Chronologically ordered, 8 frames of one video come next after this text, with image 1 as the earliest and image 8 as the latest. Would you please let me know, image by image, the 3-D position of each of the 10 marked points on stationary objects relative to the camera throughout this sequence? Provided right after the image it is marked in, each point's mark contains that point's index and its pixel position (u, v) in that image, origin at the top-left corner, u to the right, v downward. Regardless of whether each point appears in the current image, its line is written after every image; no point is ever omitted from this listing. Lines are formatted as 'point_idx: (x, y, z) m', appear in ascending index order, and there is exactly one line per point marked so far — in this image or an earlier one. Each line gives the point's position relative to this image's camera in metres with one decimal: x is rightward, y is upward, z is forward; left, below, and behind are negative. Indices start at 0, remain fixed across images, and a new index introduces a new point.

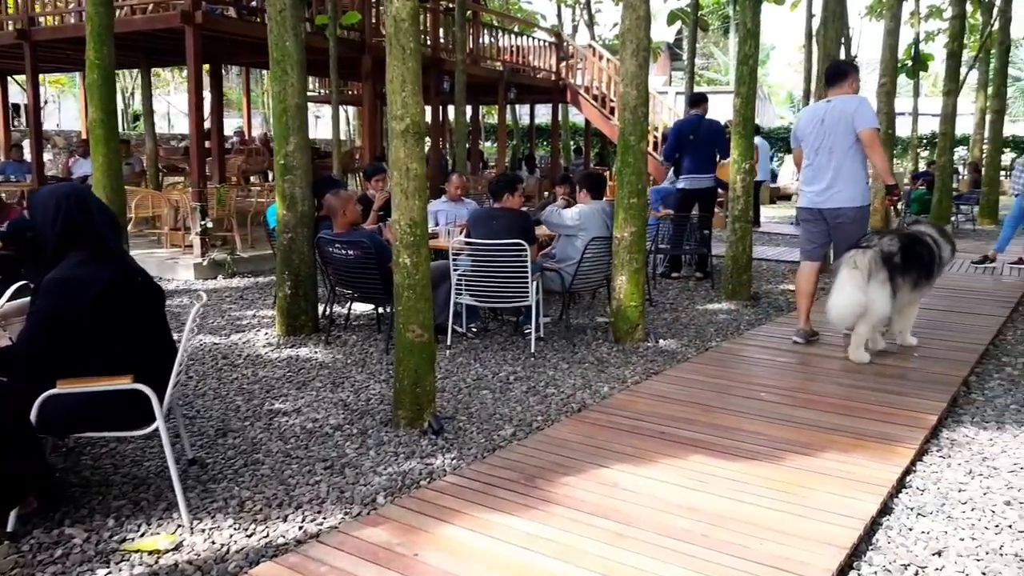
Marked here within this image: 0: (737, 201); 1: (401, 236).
0: (+1.8, +0.7, +6.8) m
1: (-0.5, +0.2, +3.6) m
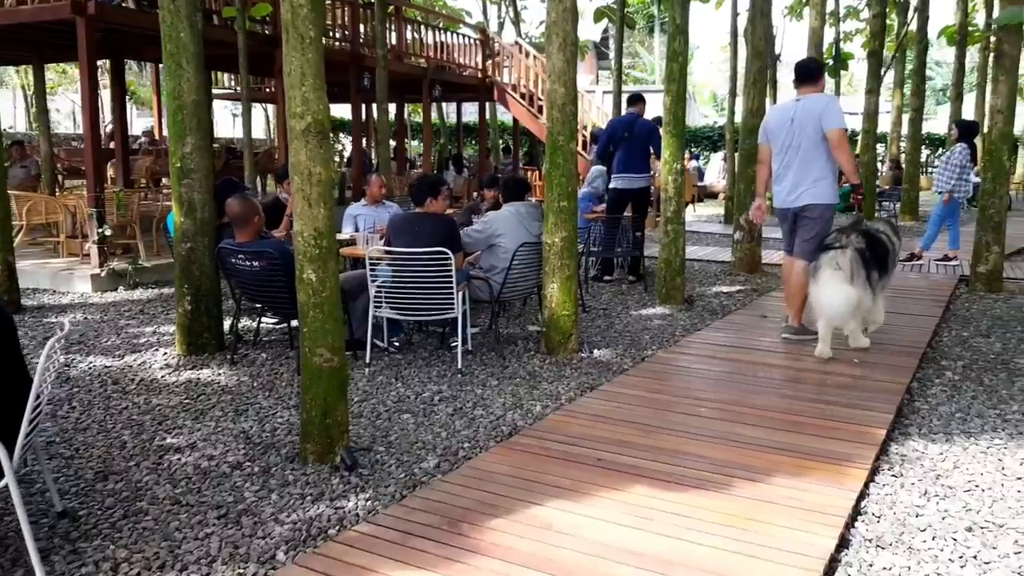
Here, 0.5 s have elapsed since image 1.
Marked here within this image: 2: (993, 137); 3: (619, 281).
0: (+1.2, +0.7, +6.6) m
1: (-0.8, +0.1, +3.2) m
2: (+4.1, +1.3, +7.3) m
3: (+1.0, +0.1, +7.8) m
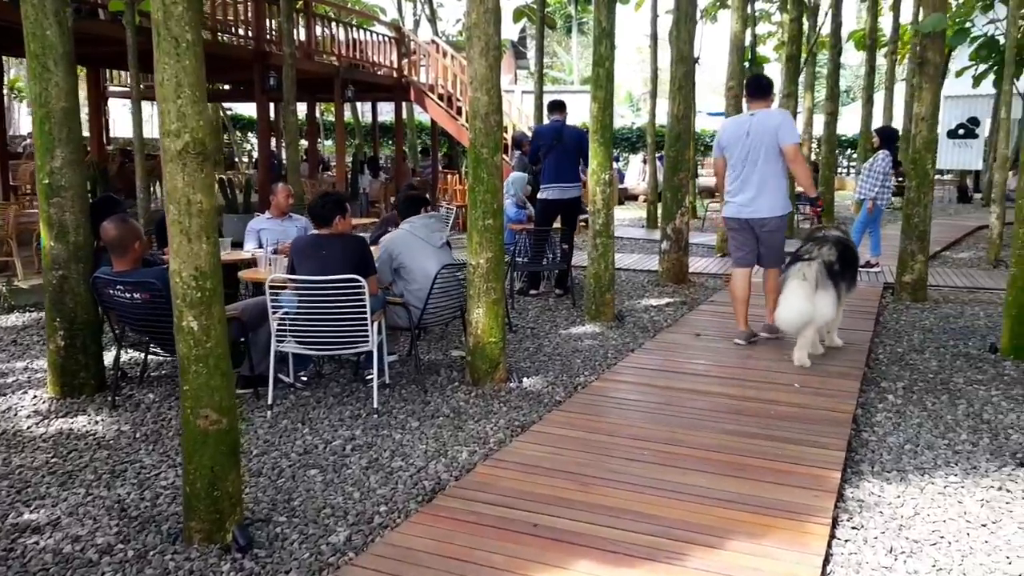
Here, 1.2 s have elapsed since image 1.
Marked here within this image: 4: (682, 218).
0: (+0.6, +0.5, +6.2) m
1: (-1.0, 0.0, +2.7) m
2: (+3.5, +1.2, +7.2) m
3: (+0.3, -0.1, +7.4) m
4: (+1.6, +0.7, +8.0) m
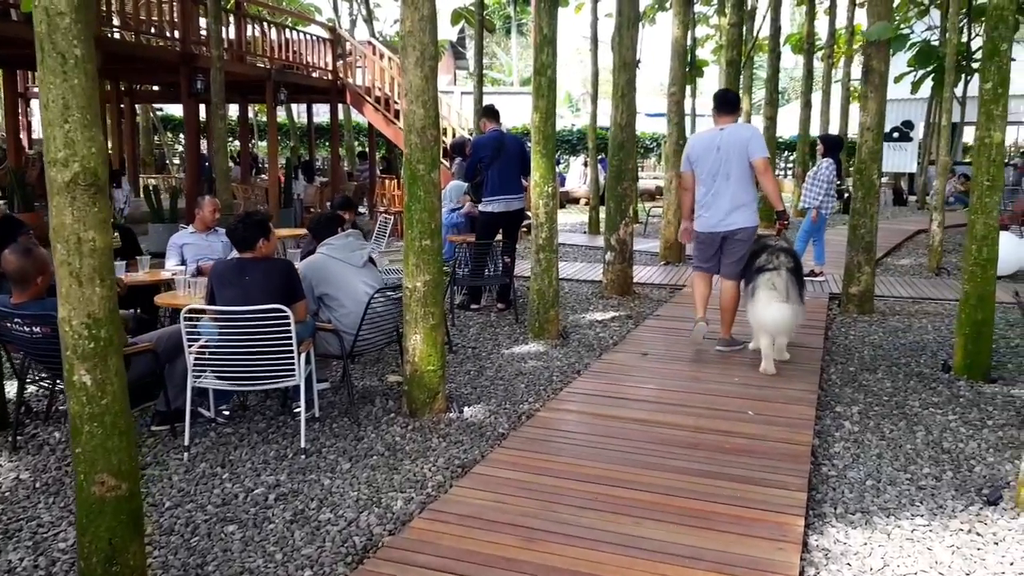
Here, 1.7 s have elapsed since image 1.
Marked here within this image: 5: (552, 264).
0: (+0.2, +0.4, +6.0) m
1: (-1.2, -0.1, +2.3) m
2: (+3.0, +1.1, +7.2) m
3: (-0.2, -0.2, +7.2) m
4: (+1.1, +0.5, +7.8) m
5: (+0.3, +0.2, +6.1) m
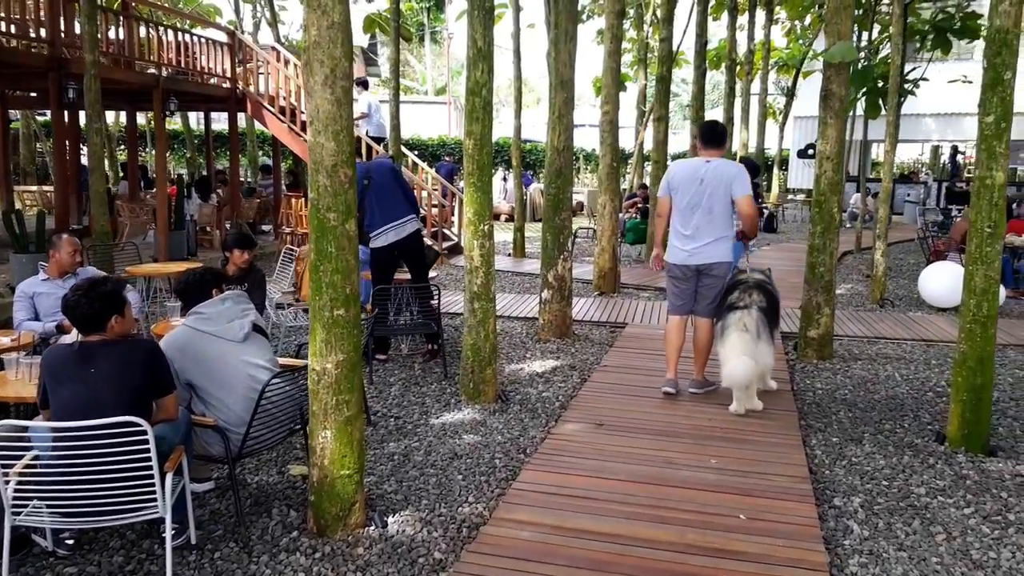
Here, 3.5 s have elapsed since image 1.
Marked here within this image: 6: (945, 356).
0: (-0.2, +0.1, +5.1) m
1: (-1.2, -0.5, +1.3) m
2: (+2.4, +0.8, +6.5) m
3: (-0.8, -0.5, +6.2) m
4: (+0.4, +0.2, +7.0) m
5: (-0.2, -0.2, +5.2) m
6: (+3.5, -0.6, +7.0) m
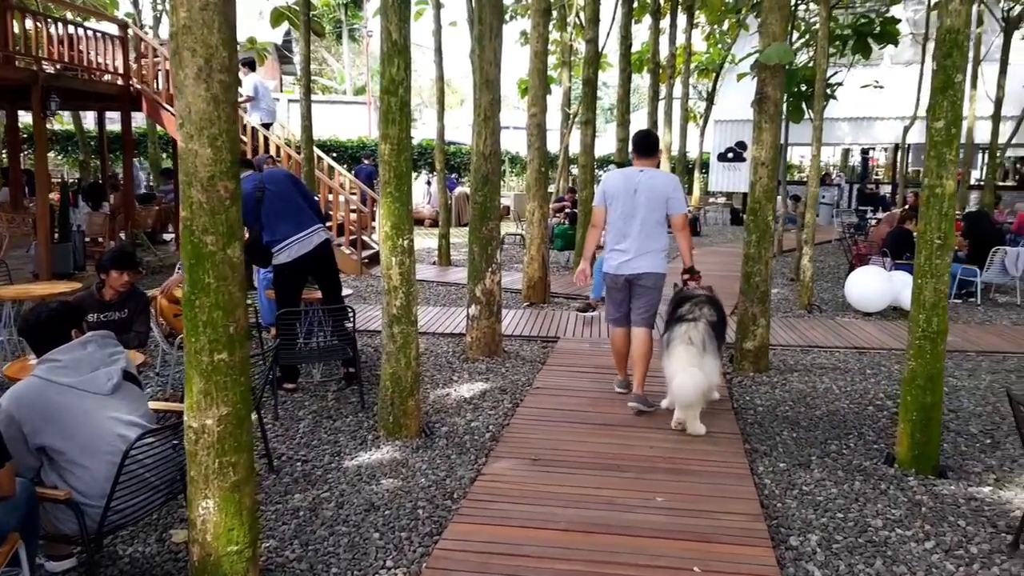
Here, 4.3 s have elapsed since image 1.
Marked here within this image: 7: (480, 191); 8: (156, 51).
0: (-0.6, 0.0, +4.6) m
1: (-1.3, -0.6, +0.7) m
2: (+1.8, +0.7, +6.3) m
3: (-1.3, -0.7, +5.7) m
4: (-0.2, +0.1, +6.5) m
5: (-0.6, -0.3, +4.7) m
6: (+2.9, -0.6, +6.8) m
7: (-0.3, +0.7, +6.4) m
8: (-5.0, +3.4, +12.0) m
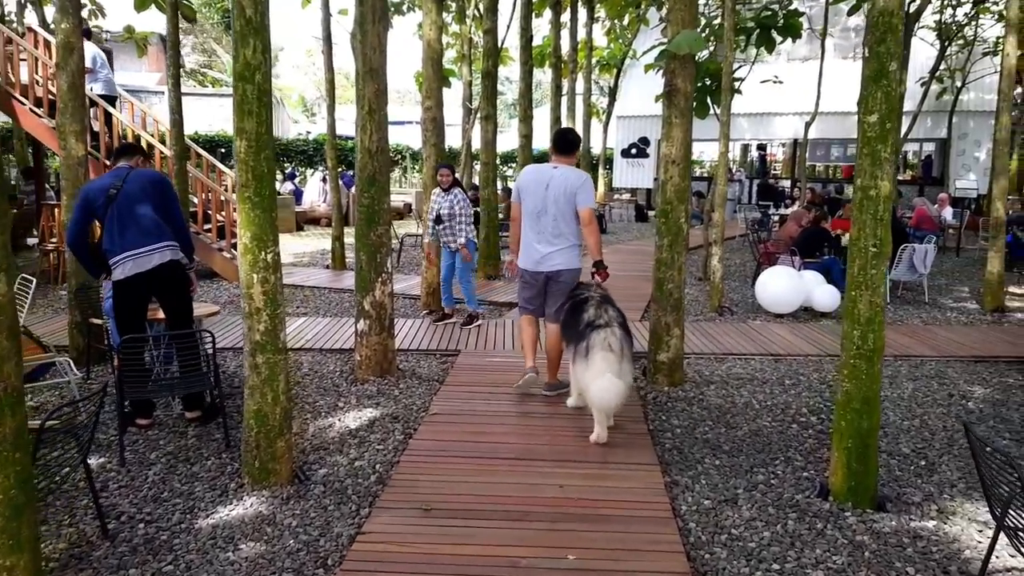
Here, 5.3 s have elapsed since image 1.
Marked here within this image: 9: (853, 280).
0: (-1.2, -0.1, +3.9) m
1: (-1.4, -0.7, -0.1) m
2: (+1.1, +0.6, +5.8) m
3: (-1.9, -0.8, +4.9) m
4: (-0.9, 0.0, +5.8) m
5: (-1.1, -0.4, +4.0) m
6: (+2.2, -0.6, +6.4) m
7: (-1.0, +0.7, +5.7) m
8: (-6.4, +3.2, +10.7) m
9: (+1.6, 0.0, +3.9) m
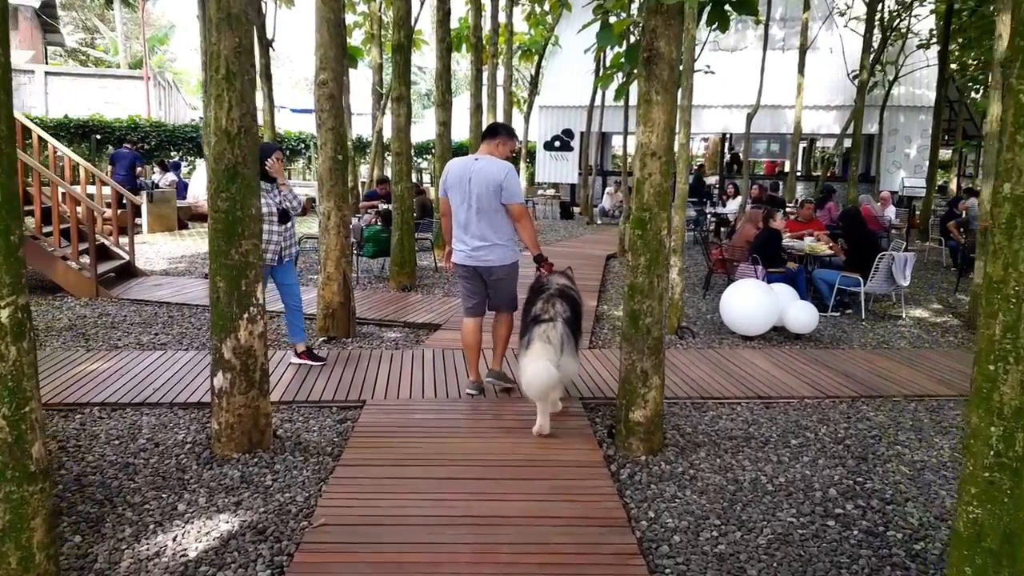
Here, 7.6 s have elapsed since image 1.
0: (-1.4, -0.3, +2.1) m
1: (-1.2, -1.0, -1.8) m
2: (+0.7, +0.5, +4.3) m
3: (-2.2, -1.0, +3.1) m
4: (-1.3, -0.2, +4.1) m
5: (-1.3, -0.6, +2.2) m
6: (+1.7, -0.8, +5.0) m
7: (-1.4, +0.5, +4.0) m
8: (-7.2, +3.0, +8.4) m
9: (+1.4, -0.2, +2.4) m
